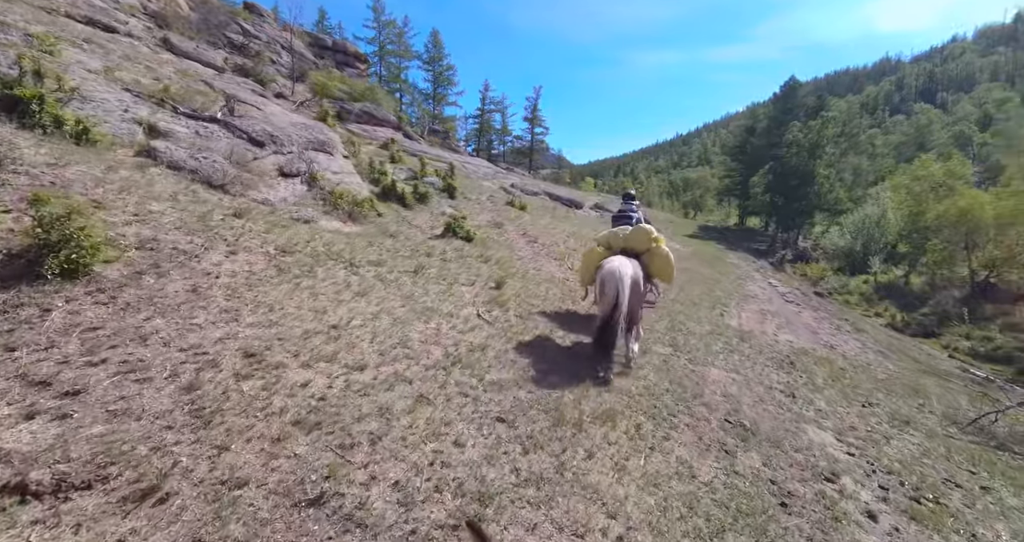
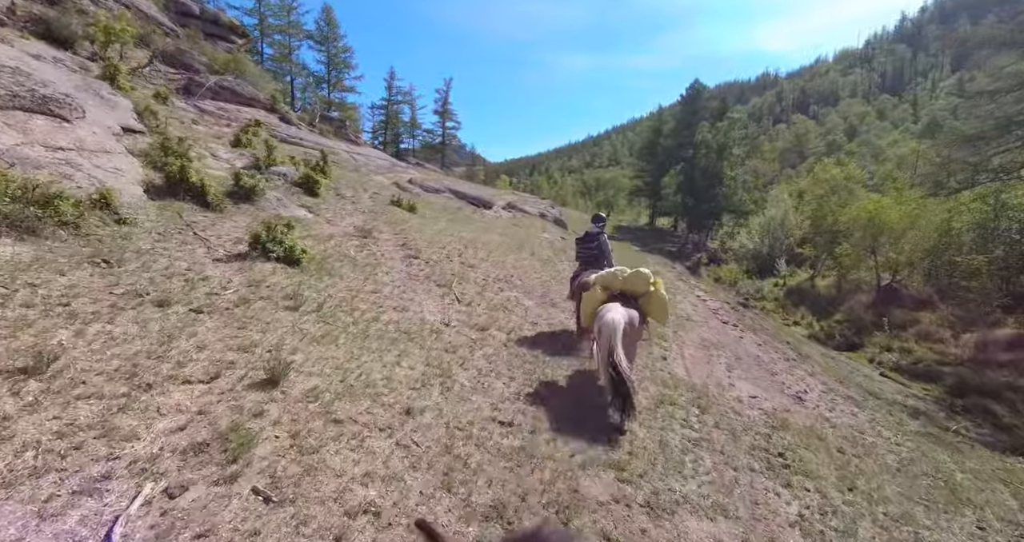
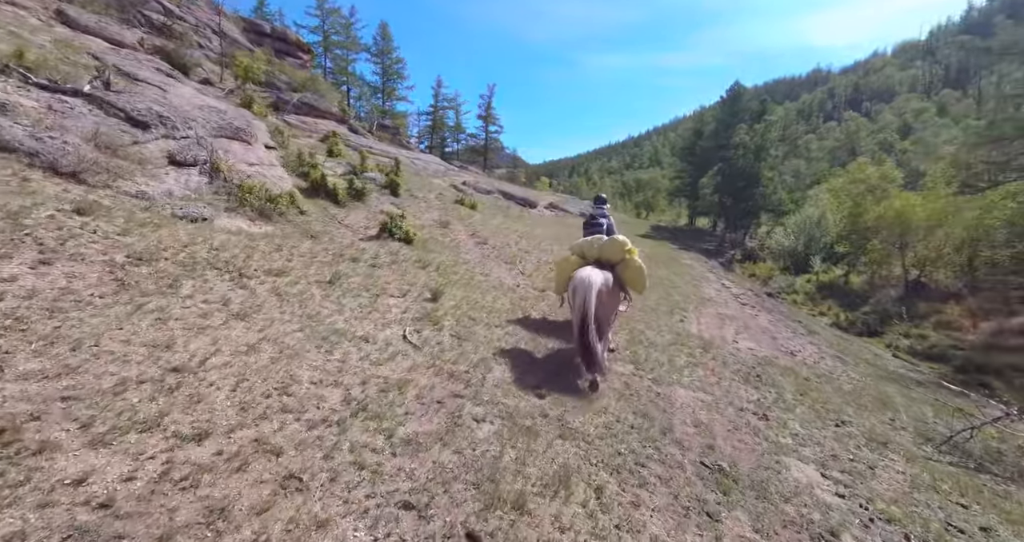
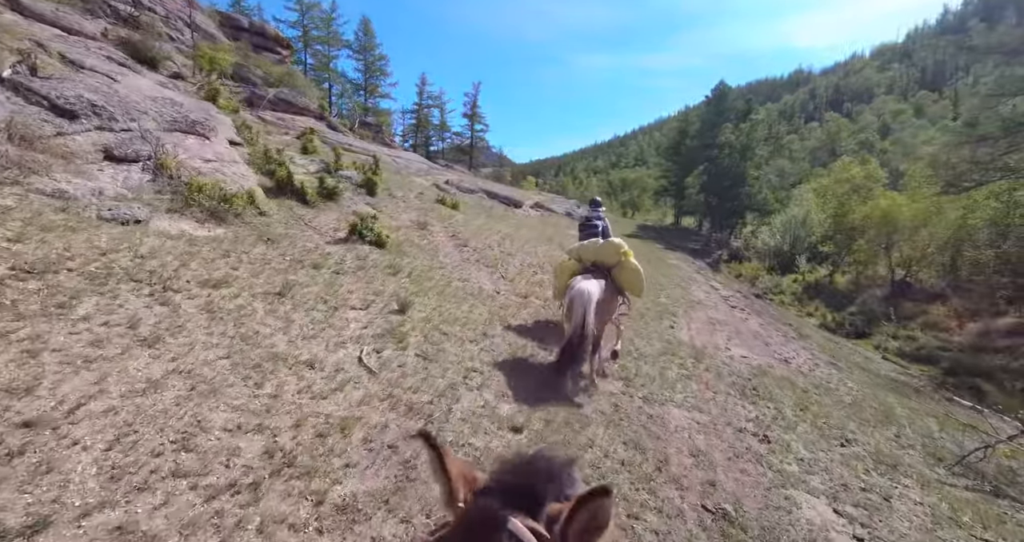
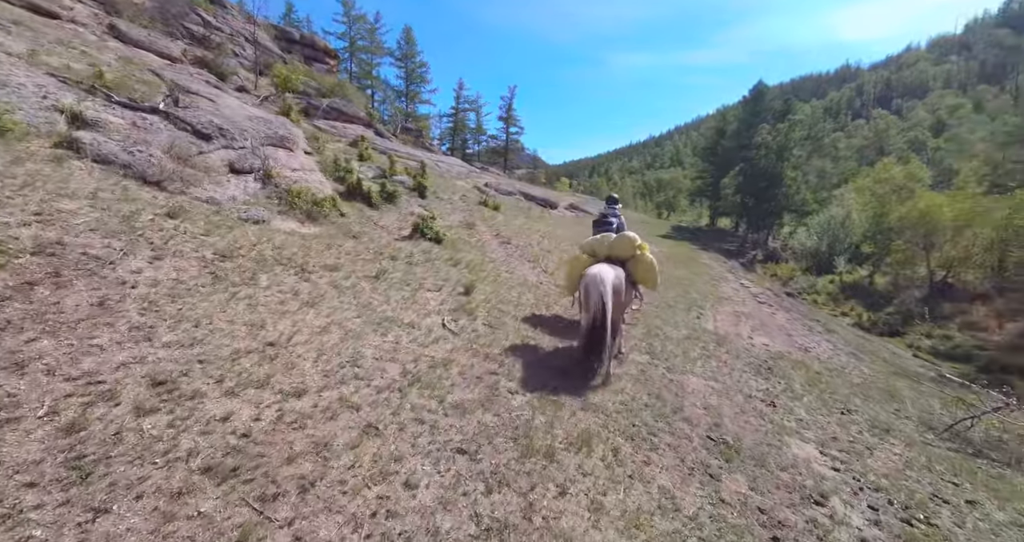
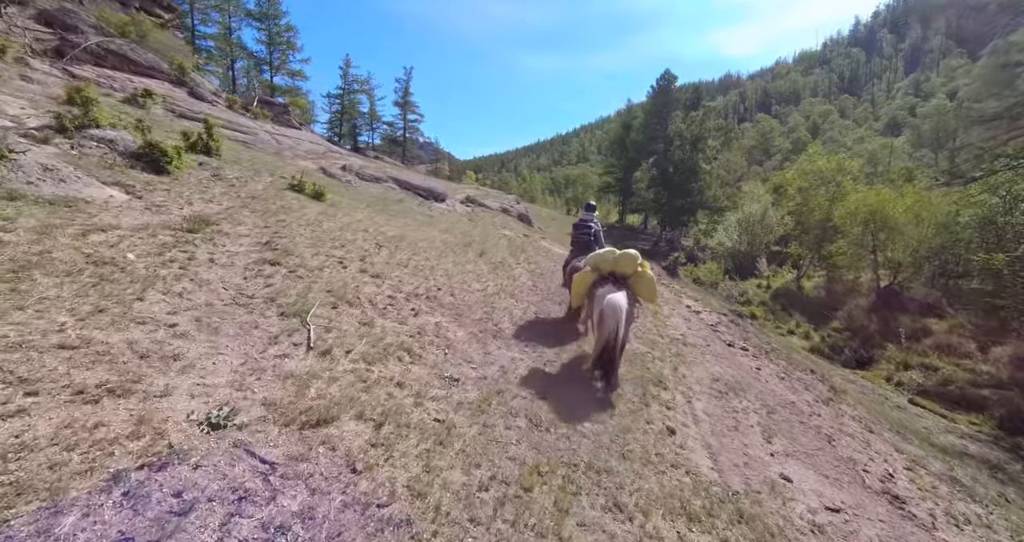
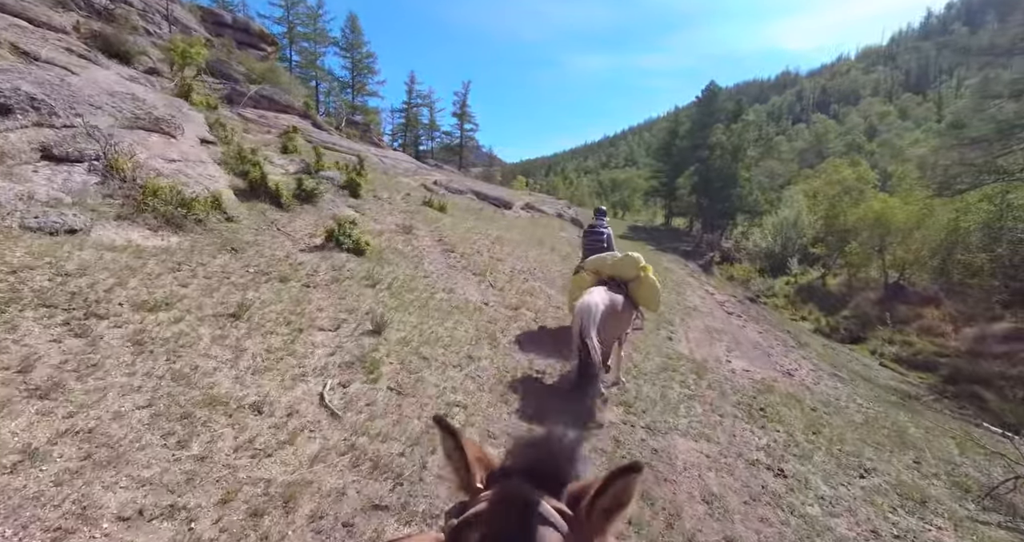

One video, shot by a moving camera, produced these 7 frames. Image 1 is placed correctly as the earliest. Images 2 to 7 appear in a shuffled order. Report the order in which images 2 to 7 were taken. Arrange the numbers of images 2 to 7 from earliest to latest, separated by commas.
5, 3, 4, 7, 2, 6
